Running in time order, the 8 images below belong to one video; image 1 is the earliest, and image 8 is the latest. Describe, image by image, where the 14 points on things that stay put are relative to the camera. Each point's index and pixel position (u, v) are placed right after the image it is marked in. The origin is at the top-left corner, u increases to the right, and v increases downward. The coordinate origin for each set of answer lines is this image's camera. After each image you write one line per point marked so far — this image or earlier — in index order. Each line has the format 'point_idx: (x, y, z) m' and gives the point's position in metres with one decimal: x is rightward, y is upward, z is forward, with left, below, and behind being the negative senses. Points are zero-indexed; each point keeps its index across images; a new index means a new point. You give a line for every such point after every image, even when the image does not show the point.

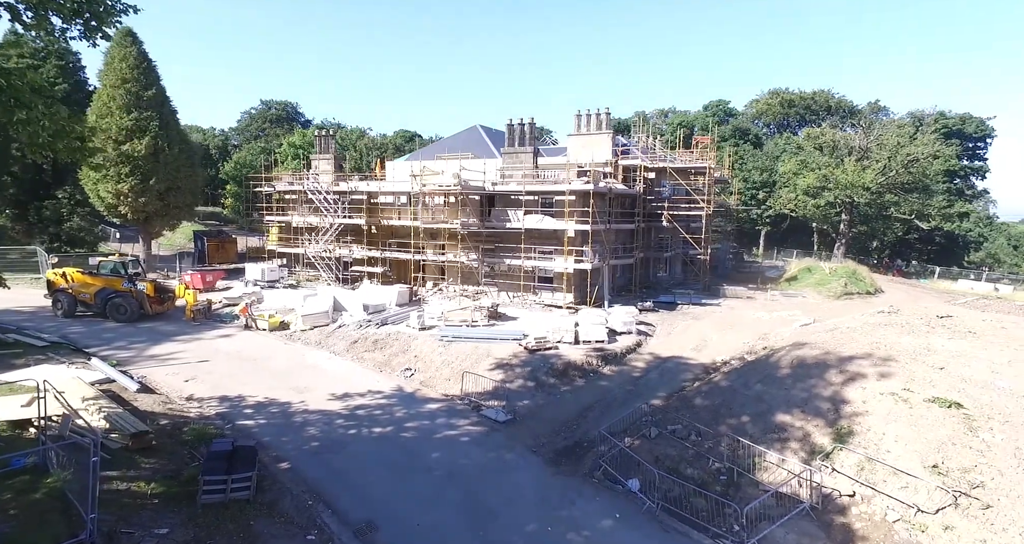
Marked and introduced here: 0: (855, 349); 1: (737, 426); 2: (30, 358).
0: (+9.3, -2.1, +14.2) m
1: (+5.5, -3.7, +12.7) m
2: (-16.4, -2.9, +17.9) m
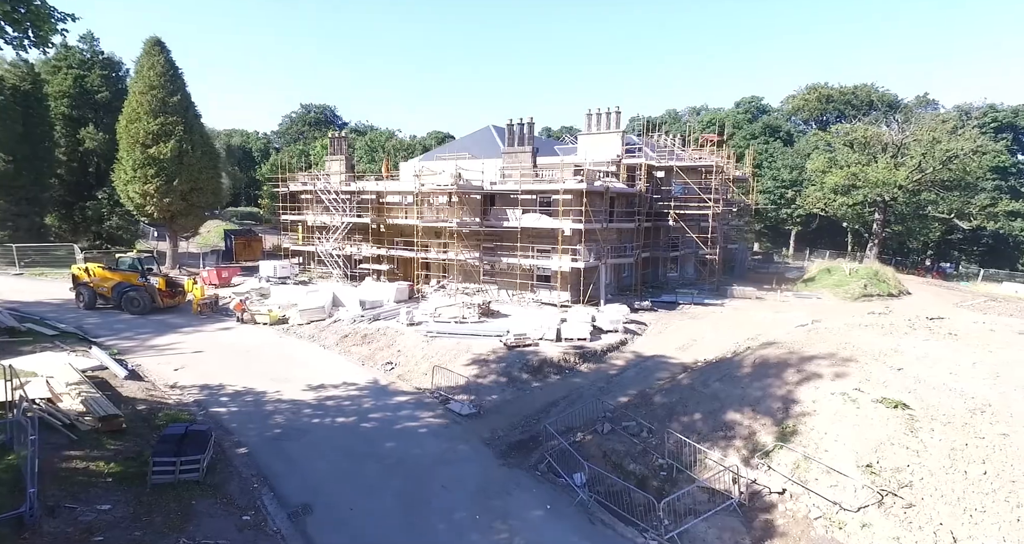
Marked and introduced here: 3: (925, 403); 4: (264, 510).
0: (+8.2, -2.1, +13.9) m
1: (+4.3, -3.7, +12.6) m
2: (-17.3, -2.7, +19.2) m
3: (+8.6, -2.7, +10.9) m
4: (-4.8, -4.6, +10.0) m
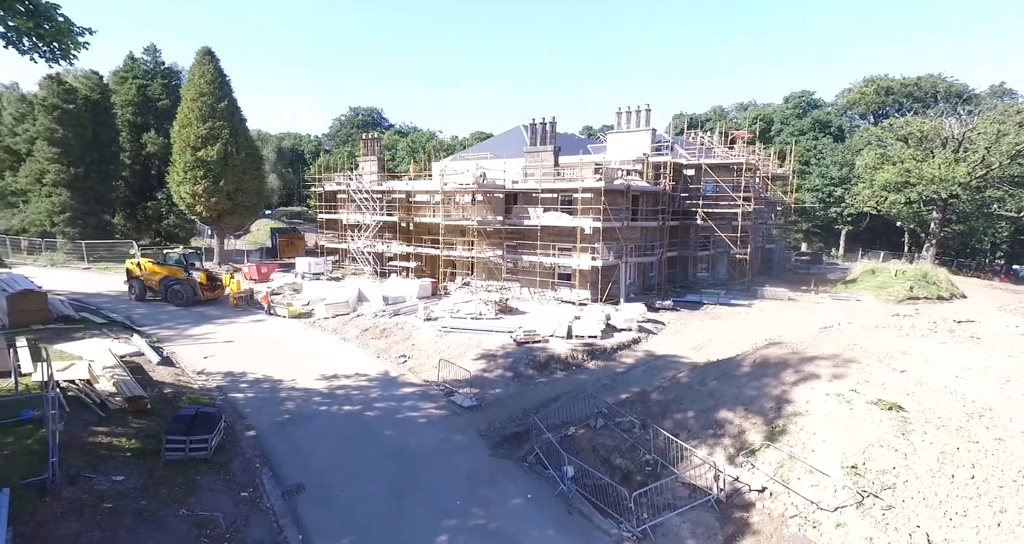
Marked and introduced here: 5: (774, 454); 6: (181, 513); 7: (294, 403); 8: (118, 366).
0: (+8.1, -2.0, +13.5) m
1: (+4.1, -3.6, +12.6) m
2: (-16.9, -2.4, +20.9) m
3: (+8.2, -2.7, +10.5) m
4: (-5.2, -4.4, +10.7) m
5: (+5.3, -3.7, +10.6) m
6: (-6.0, -4.3, +9.4) m
7: (-6.4, -3.8, +15.2) m
8: (-11.9, -2.8, +15.8) m
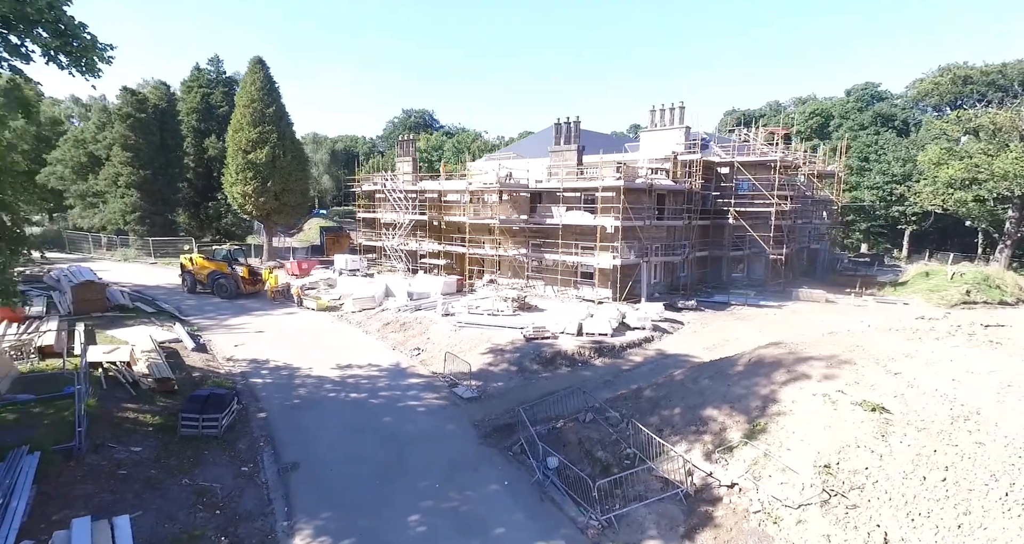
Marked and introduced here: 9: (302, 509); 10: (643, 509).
0: (+7.9, -2.0, +13.2) m
1: (+3.7, -3.5, +12.7) m
2: (-16.3, -2.1, +22.8) m
3: (+7.7, -2.6, +10.2) m
4: (-5.6, -4.3, +11.7) m
5: (+4.8, -3.6, +10.6) m
6: (-6.5, -4.2, +10.4) m
7: (-6.4, -3.6, +16.2) m
8: (-11.8, -2.6, +17.3) m
9: (-4.0, -4.5, +9.9) m
10: (+2.5, -4.5, +9.9) m
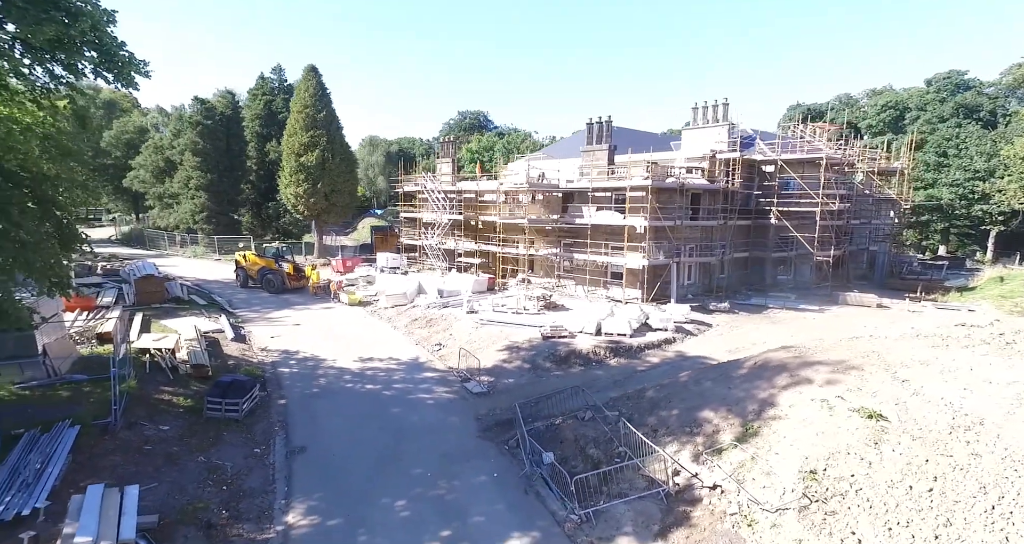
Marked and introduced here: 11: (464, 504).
0: (+7.8, -2.0, +12.7) m
1: (+3.6, -3.5, +12.6) m
2: (-15.3, -1.9, +24.7) m
3: (+7.4, -2.7, +9.7) m
4: (-5.8, -4.2, +12.5) m
5: (+4.5, -3.6, +10.4) m
6: (-6.8, -4.1, +11.4) m
7: (-6.1, -3.5, +17.2) m
8: (-11.4, -2.4, +18.8) m
9: (-4.3, -4.4, +10.6) m
10: (+2.1, -4.5, +10.0) m
11: (-0.9, -4.6, +10.3) m
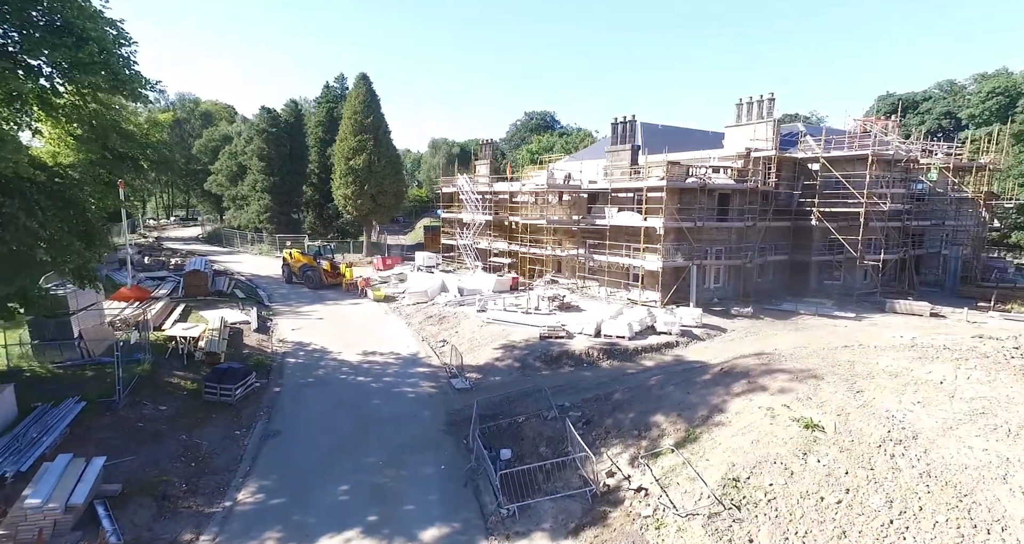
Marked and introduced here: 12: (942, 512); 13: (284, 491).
0: (+6.7, -2.1, +12.1) m
1: (+2.6, -3.5, +12.5) m
2: (-14.7, -1.7, +26.9) m
3: (+5.9, -2.7, +9.2) m
4: (-6.8, -4.1, +13.6) m
5: (+3.1, -3.7, +10.2) m
6: (-8.0, -3.9, +12.6) m
7: (-6.5, -3.4, +18.2) m
8: (-11.5, -2.3, +20.5) m
9: (-5.6, -4.4, +11.6) m
10: (+0.7, -4.5, +10.1) m
11: (-2.3, -4.5, +10.8) m
12: (+5.8, -3.2, +7.2) m
13: (-4.6, -4.5, +10.5) m
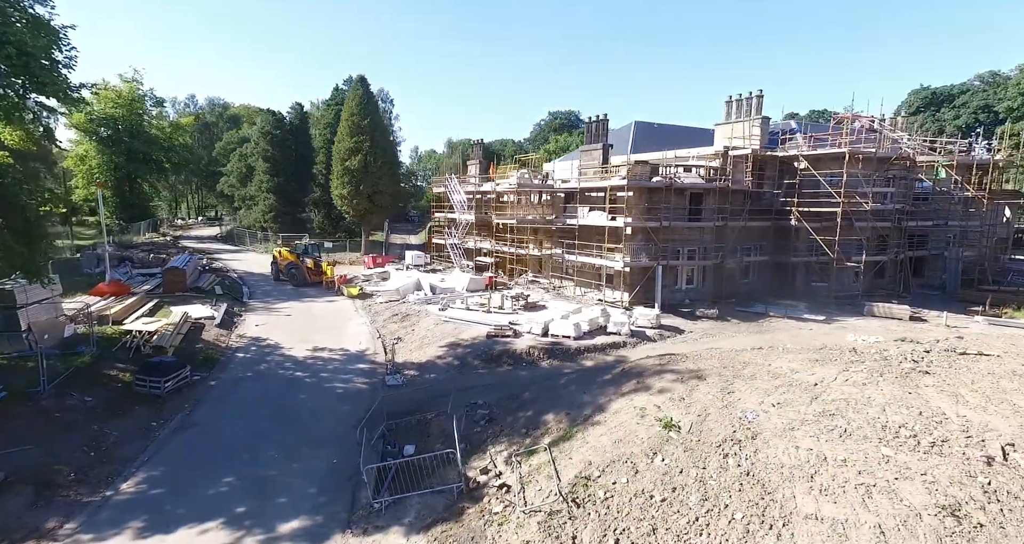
0: (+4.3, -2.1, +11.9) m
1: (+0.1, -3.5, +12.5) m
2: (-16.4, -1.6, +27.7) m
3: (+3.3, -2.7, +9.1) m
4: (-9.2, -4.0, +14.1) m
5: (+0.6, -3.6, +10.2) m
6: (-10.4, -3.8, +13.1) m
7: (-8.7, -3.3, +18.7) m
8: (-13.6, -2.1, +21.1) m
9: (-8.1, -4.3, +12.0) m
10: (-1.9, -4.4, +10.2) m
11: (-4.8, -4.5, +11.0) m
12: (+3.1, -3.2, +7.0) m
13: (-7.1, -4.4, +10.9) m
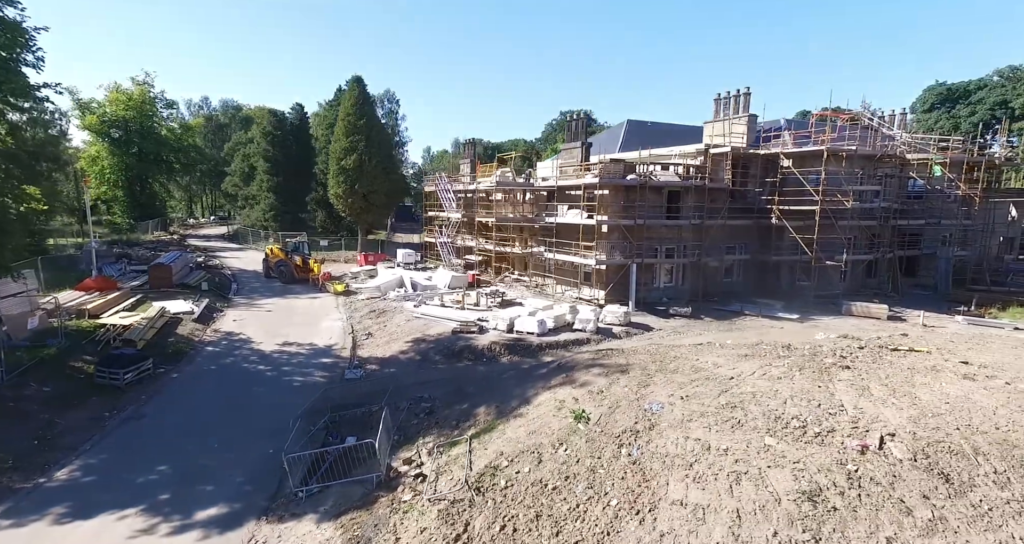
0: (+2.7, -2.0, +12.0) m
1: (-1.4, -3.4, +12.7) m
2: (-17.7, -1.4, +28.2) m
3: (+1.7, -2.6, +9.2) m
4: (-10.7, -3.8, +14.4) m
5: (-1.0, -3.5, +10.4) m
6: (-11.9, -3.7, +13.5) m
7: (-10.1, -3.2, +19.0) m
8: (-15.0, -1.9, +21.6) m
9: (-9.7, -4.1, +12.3) m
10: (-3.4, -4.3, +10.4) m
11: (-6.4, -4.3, +11.3) m
12: (+1.5, -3.1, +7.1) m
13: (-8.7, -4.2, +11.2) m
